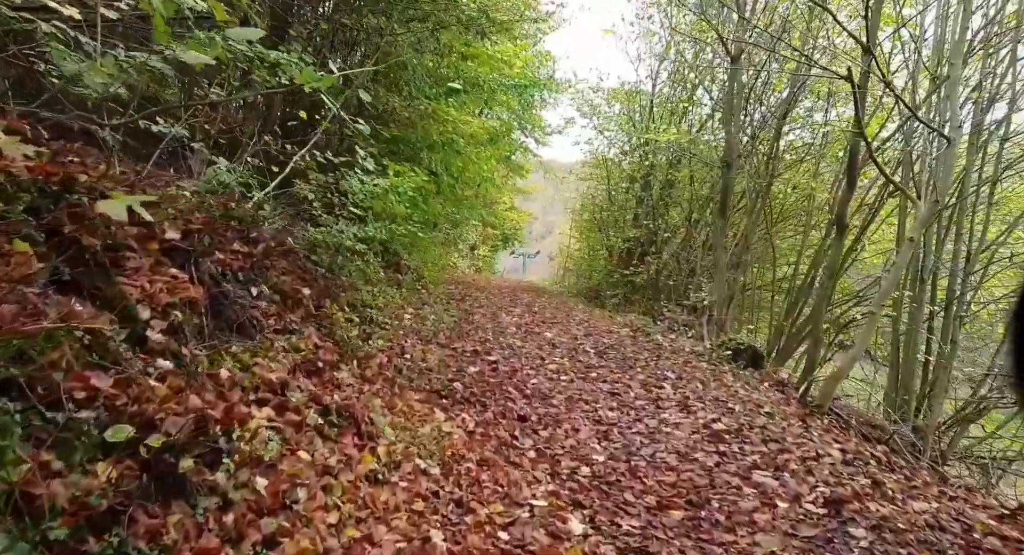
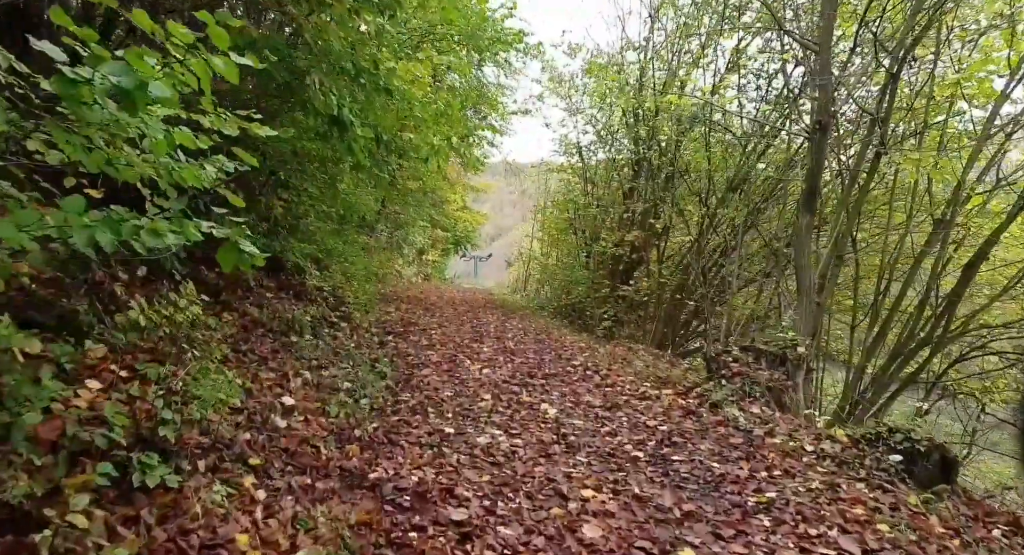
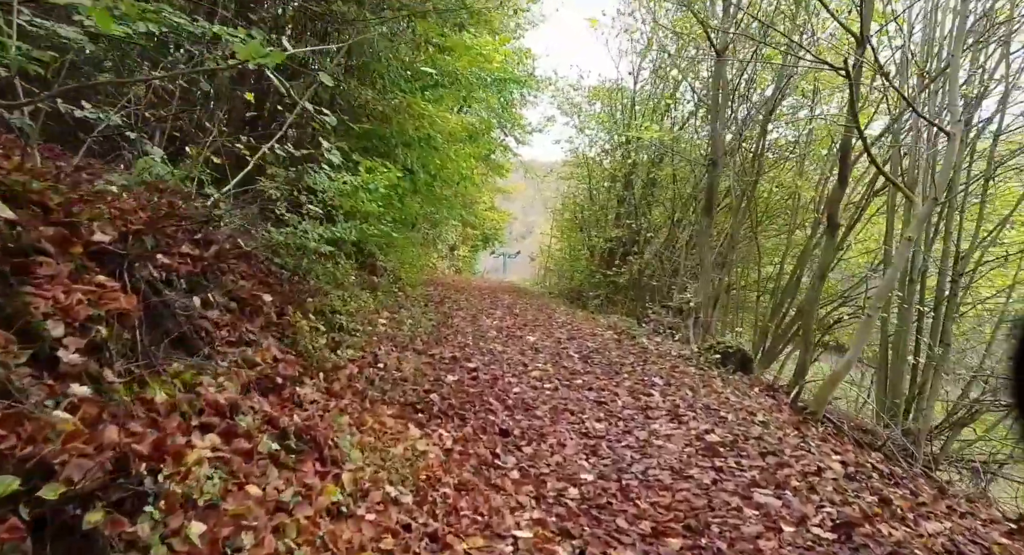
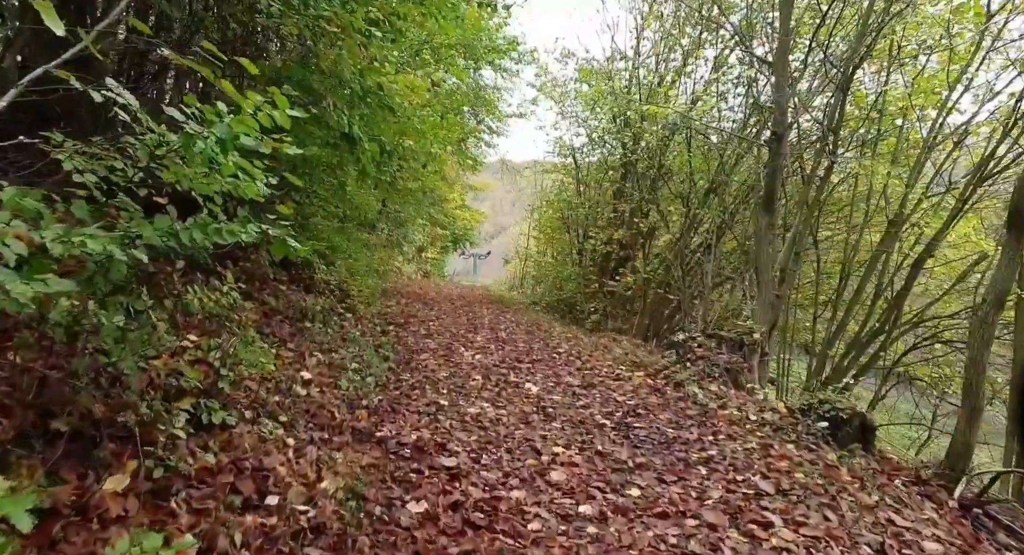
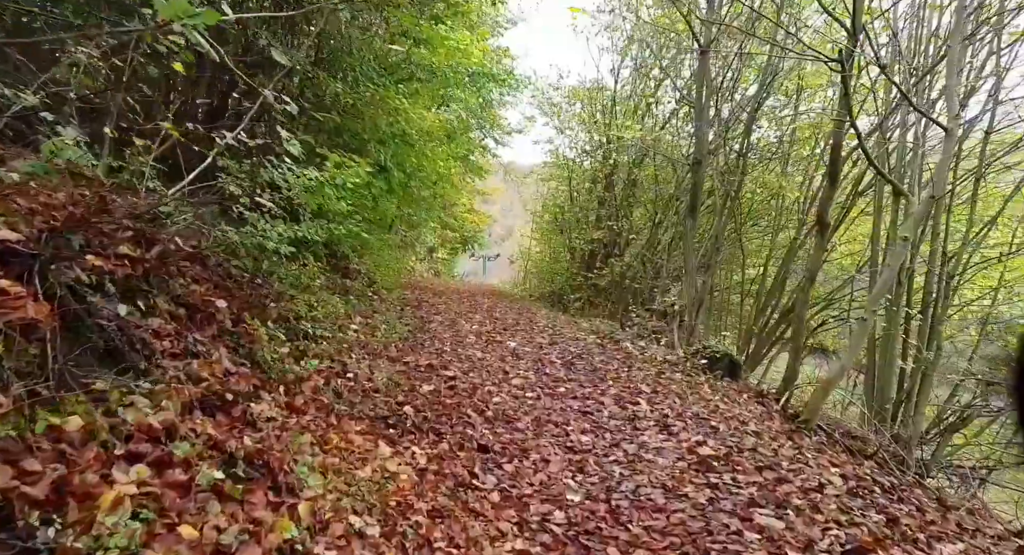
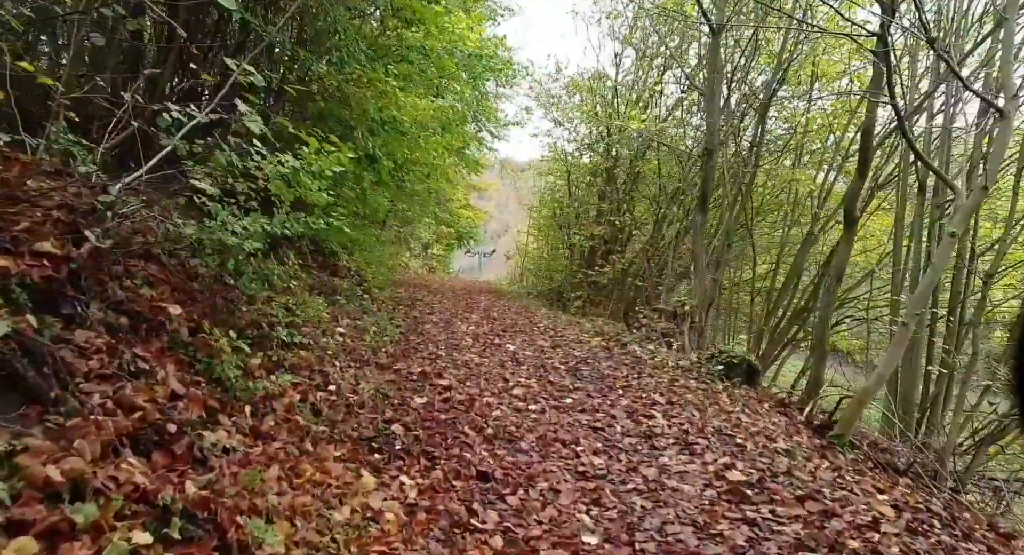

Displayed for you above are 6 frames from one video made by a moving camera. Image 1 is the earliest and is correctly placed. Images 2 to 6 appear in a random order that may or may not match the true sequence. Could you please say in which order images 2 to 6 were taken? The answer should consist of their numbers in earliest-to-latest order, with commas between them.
3, 5, 6, 4, 2
